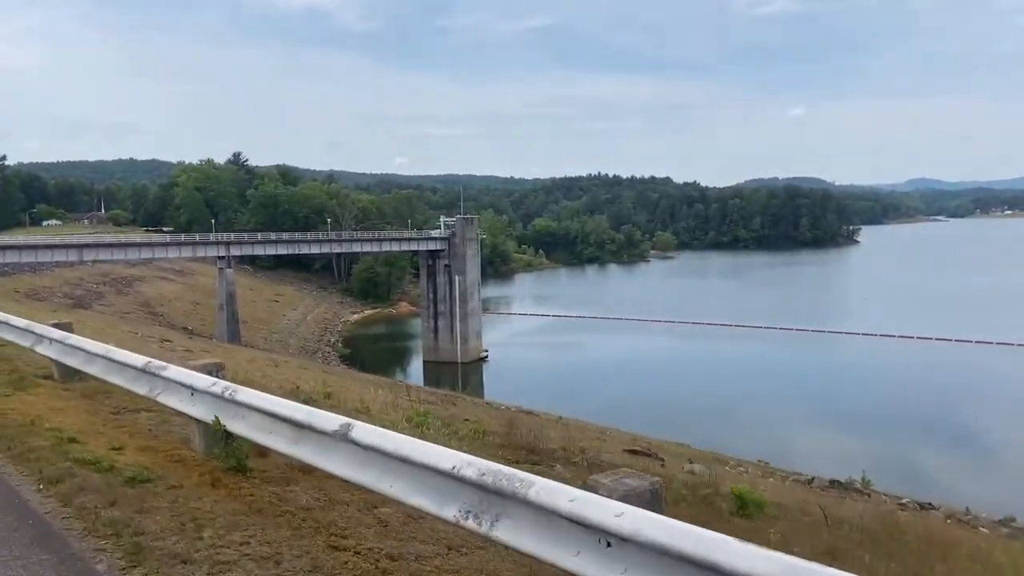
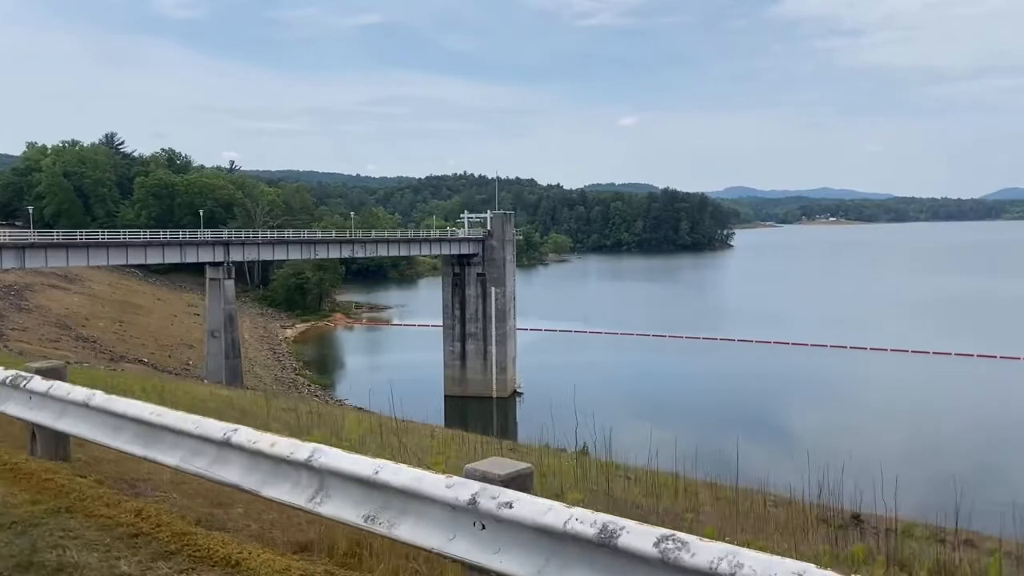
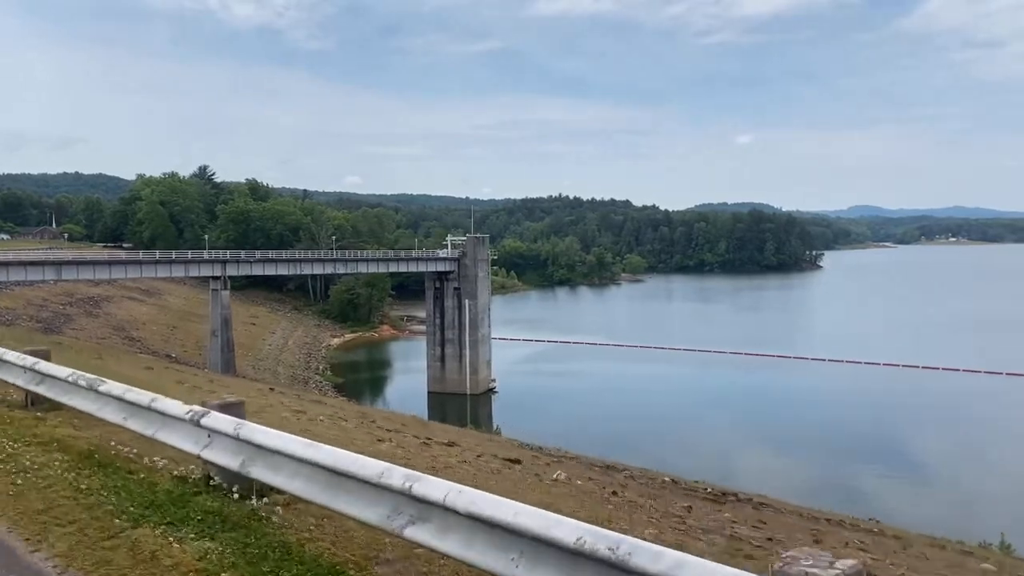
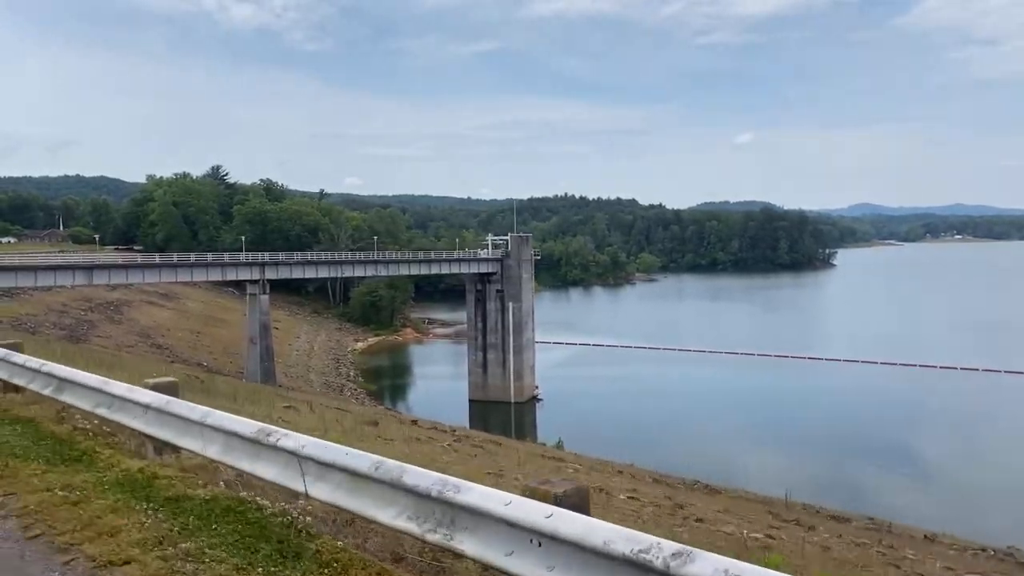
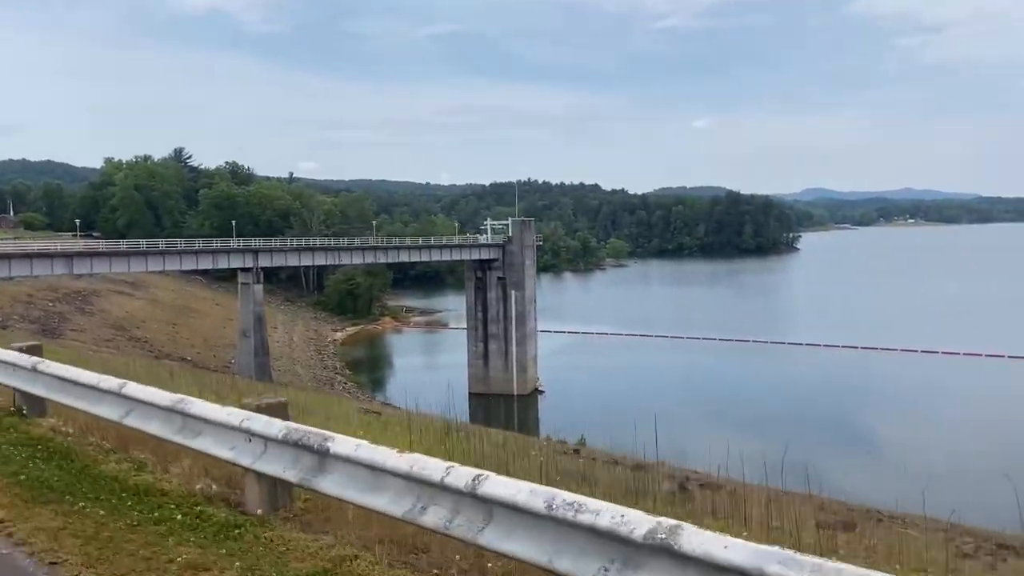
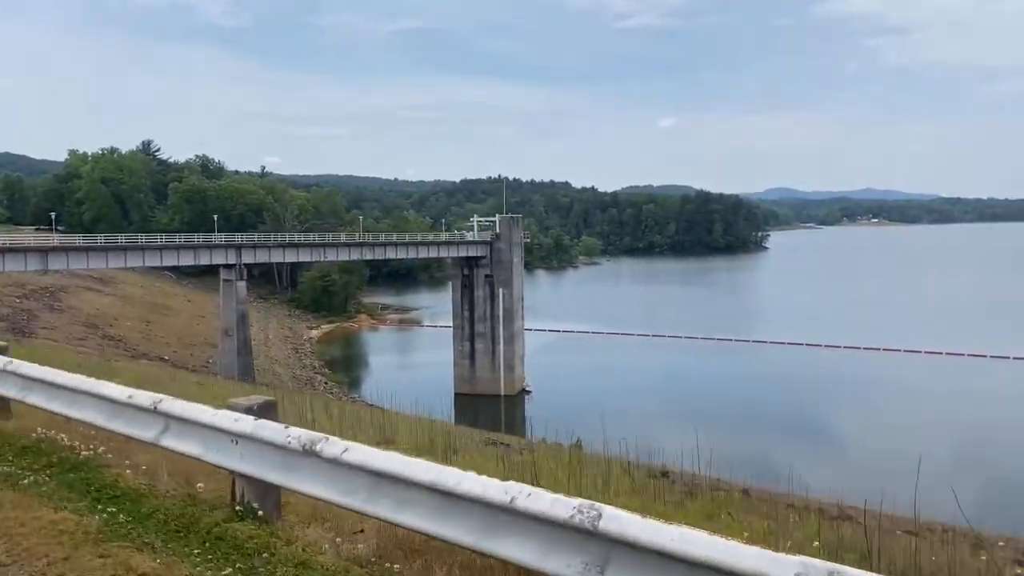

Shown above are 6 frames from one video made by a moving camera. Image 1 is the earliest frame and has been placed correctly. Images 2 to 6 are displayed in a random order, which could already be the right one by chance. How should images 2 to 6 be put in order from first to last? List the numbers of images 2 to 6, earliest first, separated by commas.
3, 4, 5, 6, 2
